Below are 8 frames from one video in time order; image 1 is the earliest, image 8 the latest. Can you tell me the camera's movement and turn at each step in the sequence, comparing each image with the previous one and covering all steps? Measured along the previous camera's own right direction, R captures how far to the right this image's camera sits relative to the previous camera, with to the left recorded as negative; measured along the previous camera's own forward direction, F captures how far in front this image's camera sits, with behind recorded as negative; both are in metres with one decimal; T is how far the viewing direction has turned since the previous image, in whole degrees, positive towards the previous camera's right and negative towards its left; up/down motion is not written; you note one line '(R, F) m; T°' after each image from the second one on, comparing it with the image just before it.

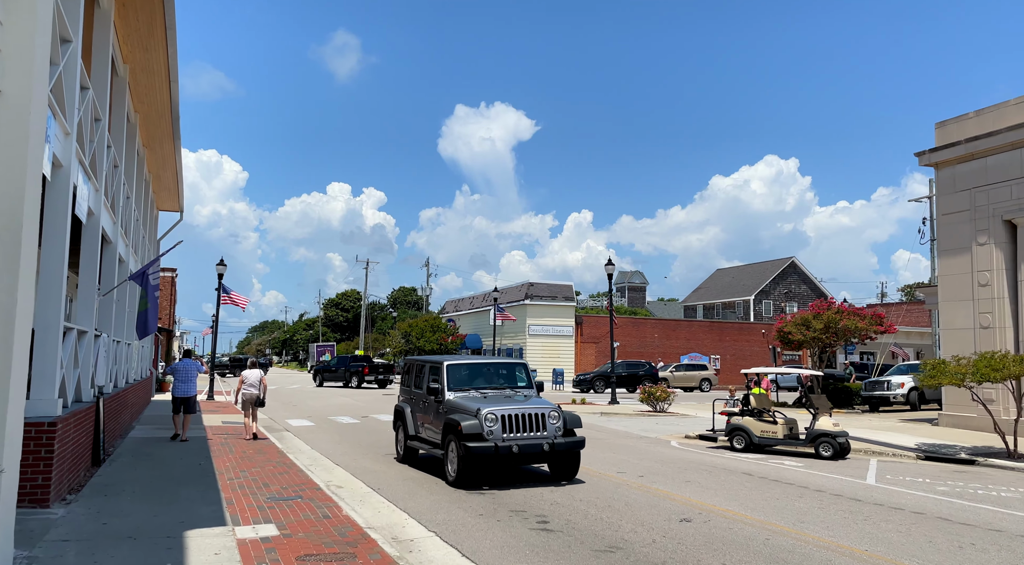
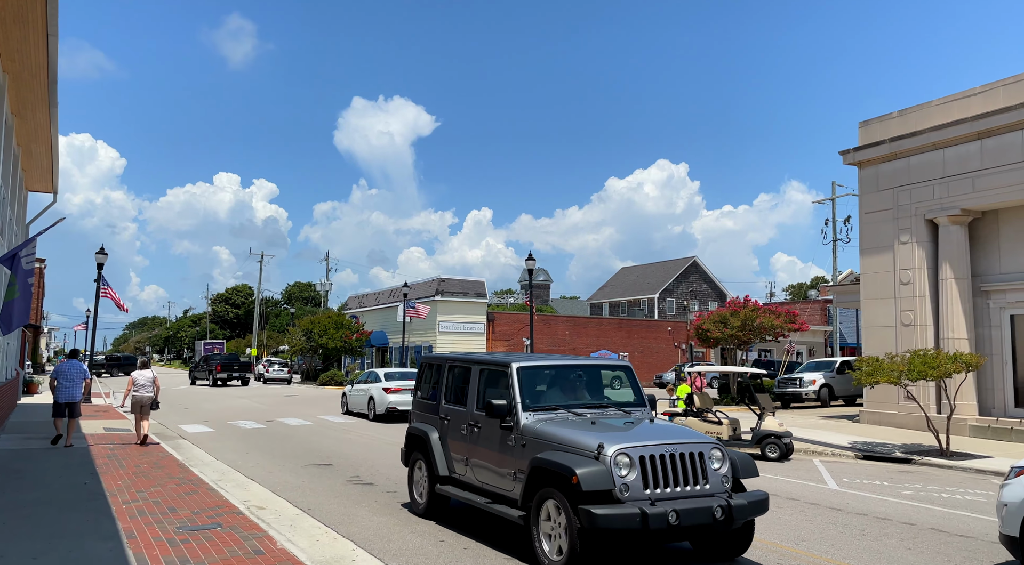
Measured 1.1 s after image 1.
(-0.7, +1.1) m; +8°
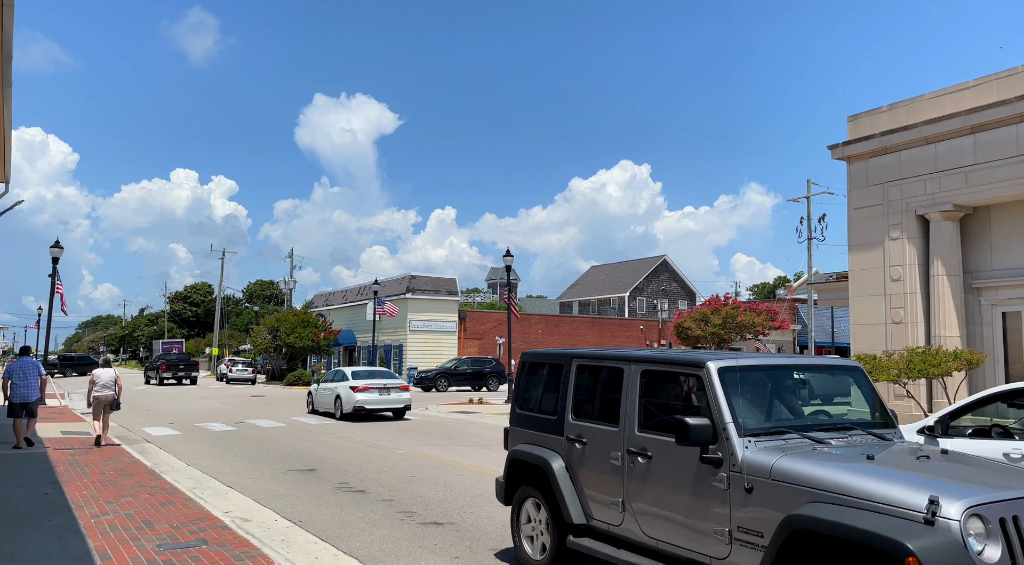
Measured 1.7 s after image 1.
(-0.5, +0.6) m; +3°
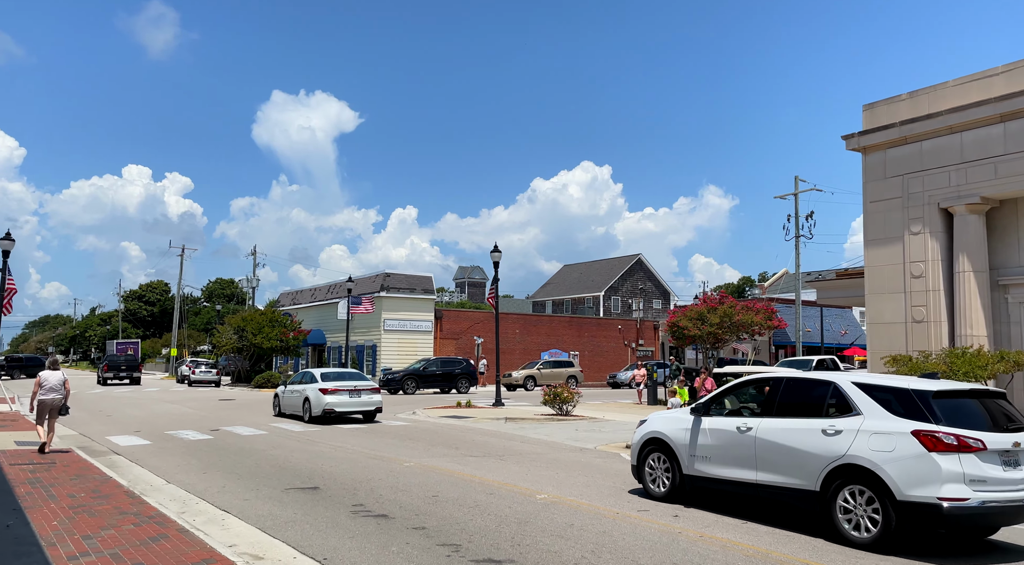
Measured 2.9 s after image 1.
(-0.9, +1.2) m; +3°
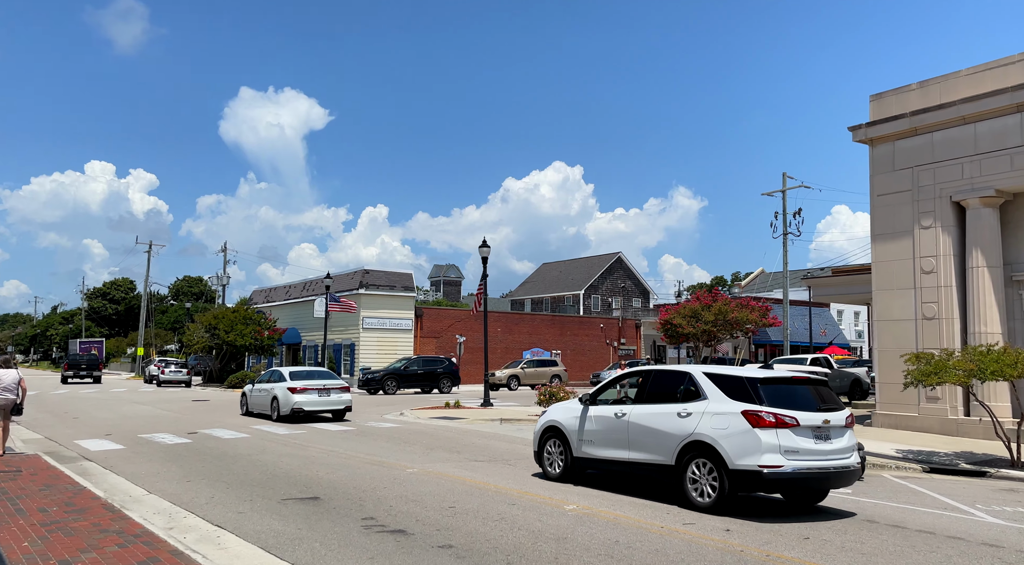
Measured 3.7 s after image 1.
(-0.6, +0.8) m; +2°
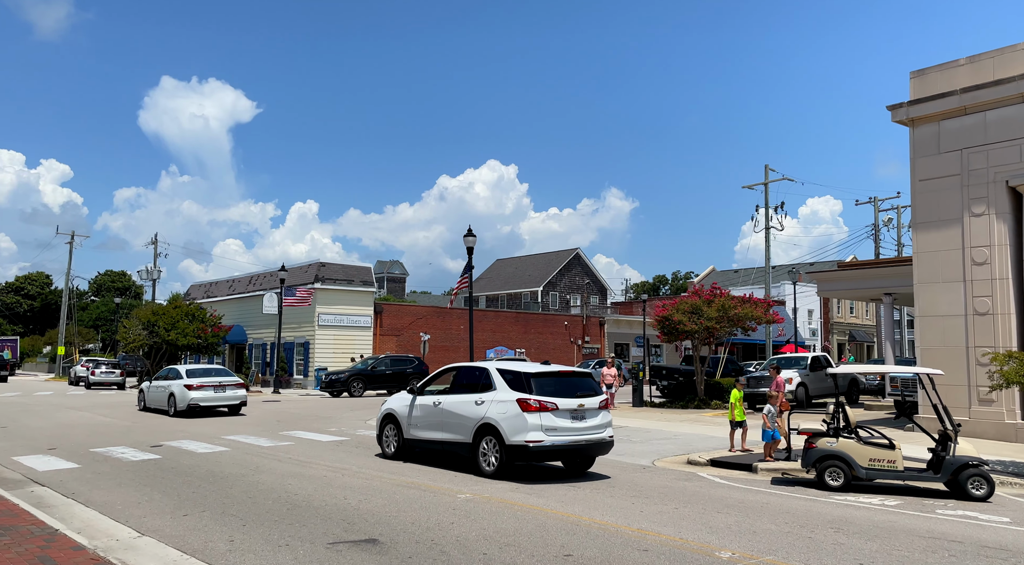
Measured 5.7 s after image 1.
(-1.8, +2.0) m; +5°
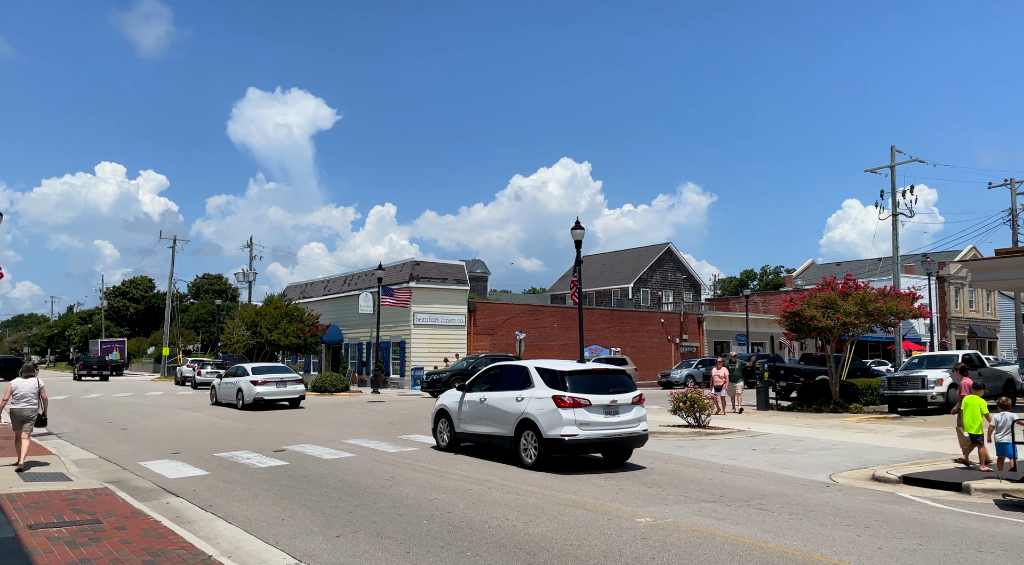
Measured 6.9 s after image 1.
(-1.2, +1.1) m; -6°
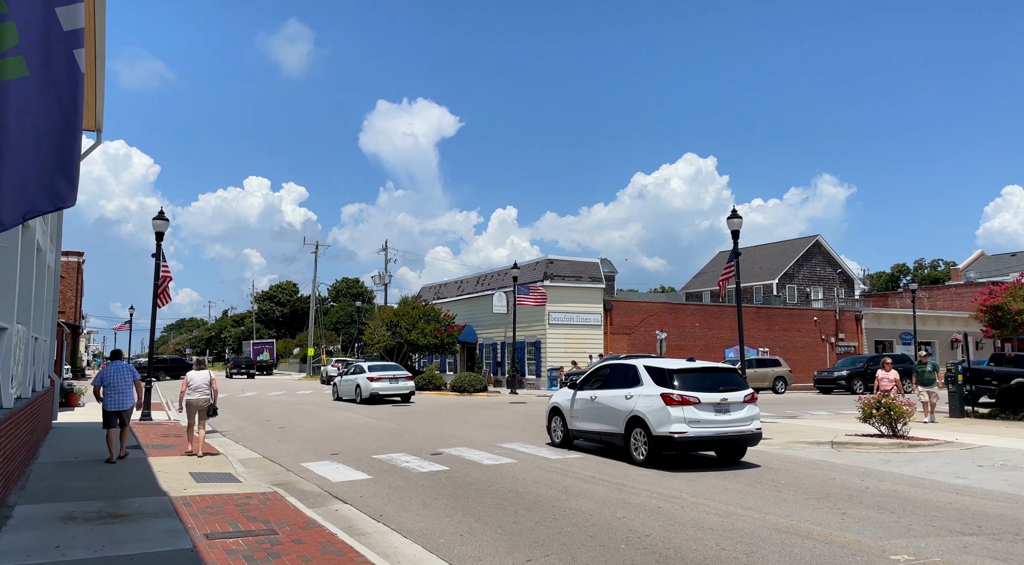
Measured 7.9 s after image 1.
(-0.8, +1.0) m; -10°
